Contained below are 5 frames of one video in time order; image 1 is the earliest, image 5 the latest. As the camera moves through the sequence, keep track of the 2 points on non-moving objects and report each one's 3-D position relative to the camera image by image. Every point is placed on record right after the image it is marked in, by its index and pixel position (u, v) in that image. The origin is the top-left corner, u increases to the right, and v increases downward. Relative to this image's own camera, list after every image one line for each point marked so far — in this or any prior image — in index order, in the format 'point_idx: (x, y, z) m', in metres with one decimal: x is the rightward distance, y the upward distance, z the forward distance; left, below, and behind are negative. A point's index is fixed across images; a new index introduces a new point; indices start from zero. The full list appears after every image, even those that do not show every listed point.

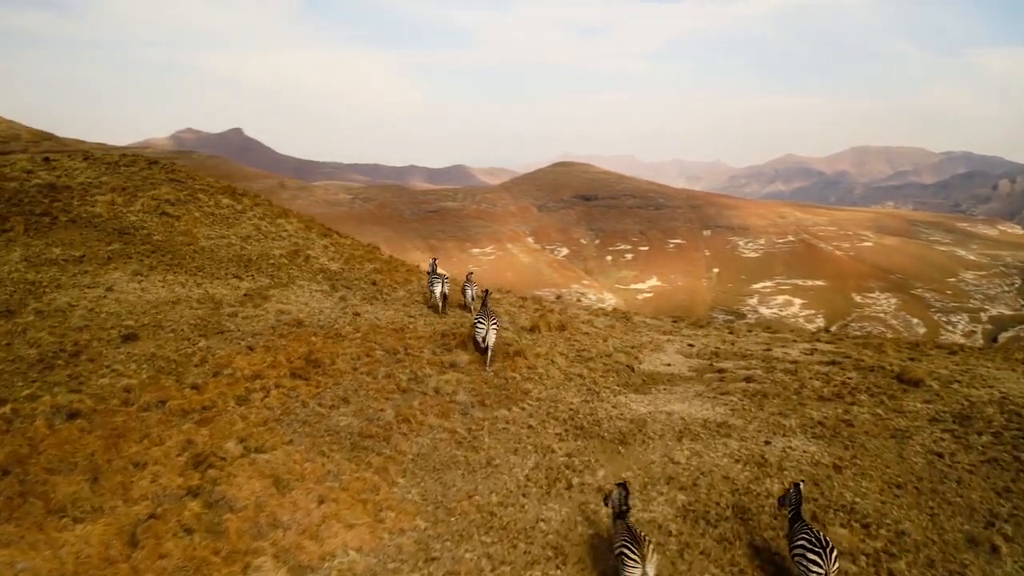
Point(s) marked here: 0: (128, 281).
0: (-8.2, +0.2, +19.0) m
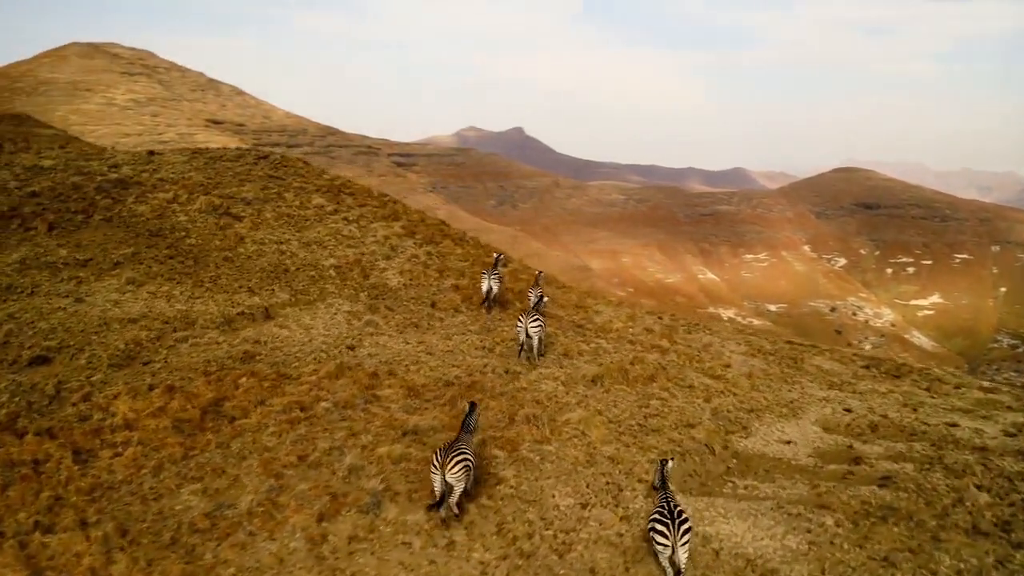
0: (-7.5, 0.0, +16.7) m
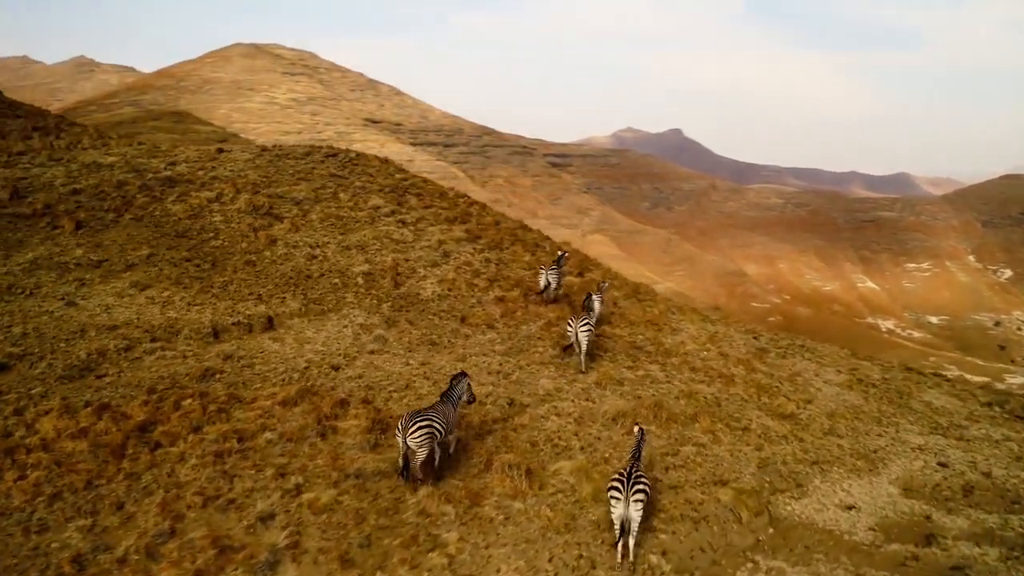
0: (-7.1, -0.1, +15.9) m
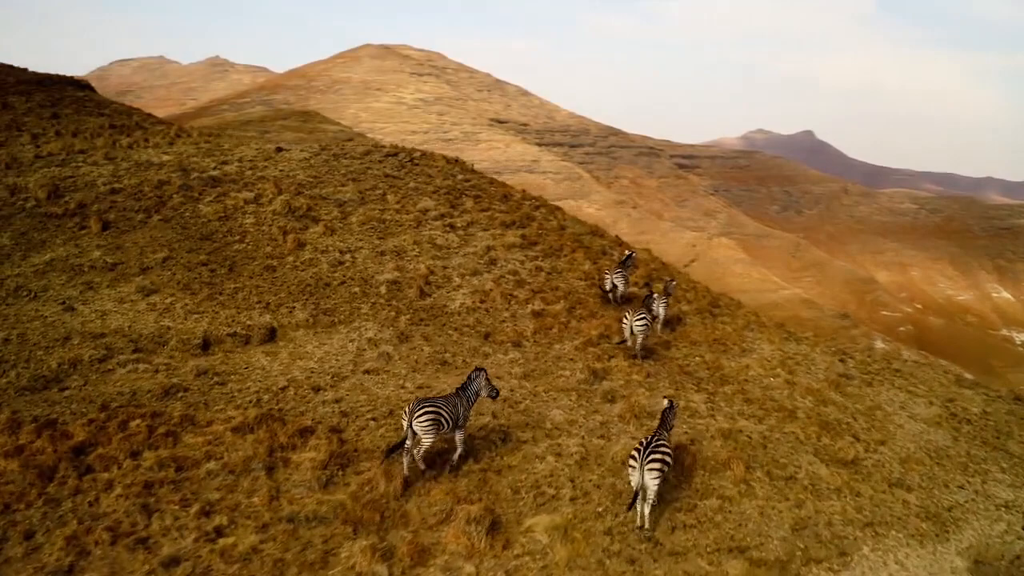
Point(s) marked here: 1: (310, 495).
0: (-6.8, -0.2, +15.2) m
1: (-2.2, -2.3, +10.1) m
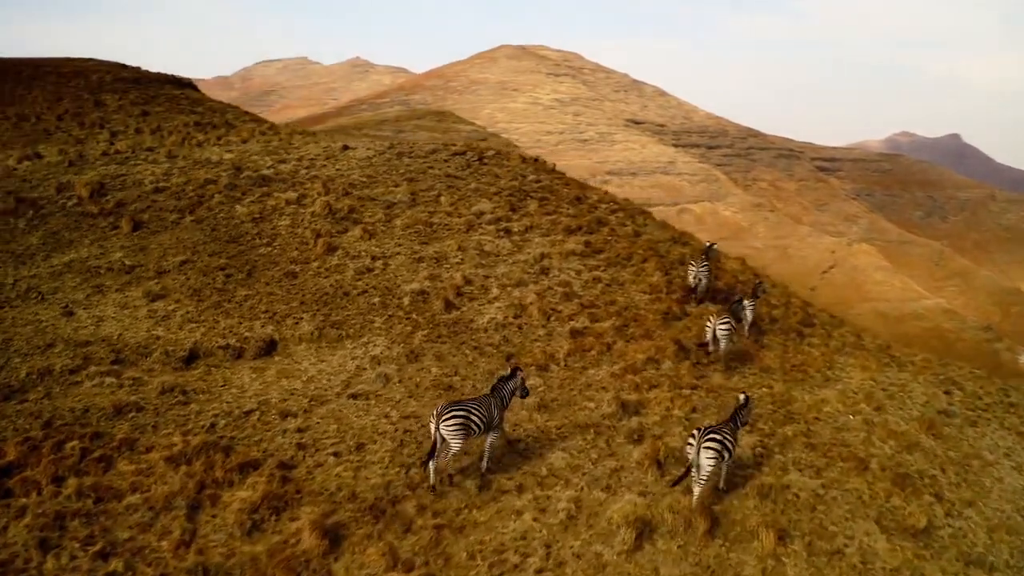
0: (-6.4, -0.2, +14.4) m
1: (-2.7, -2.5, +8.7) m
